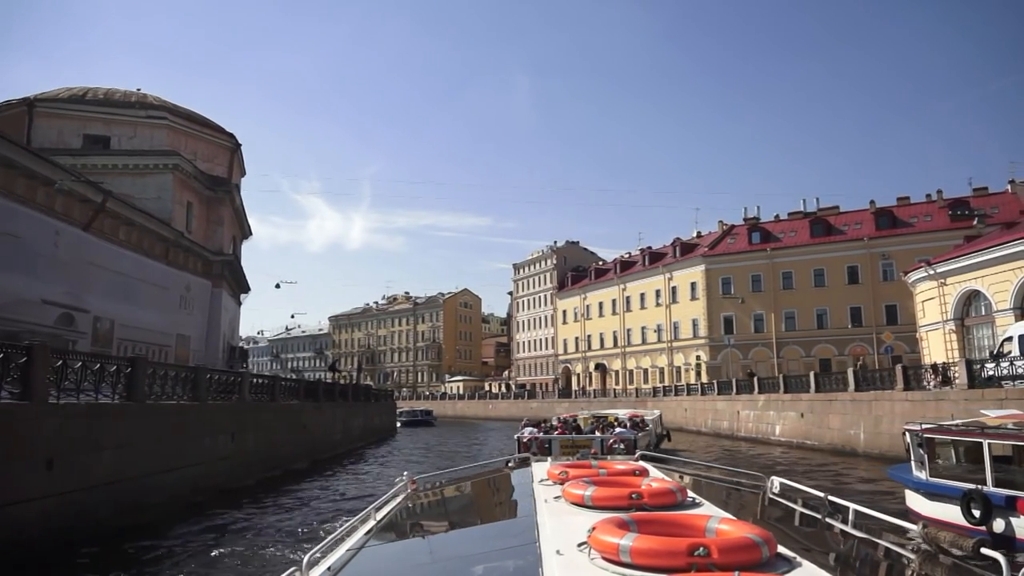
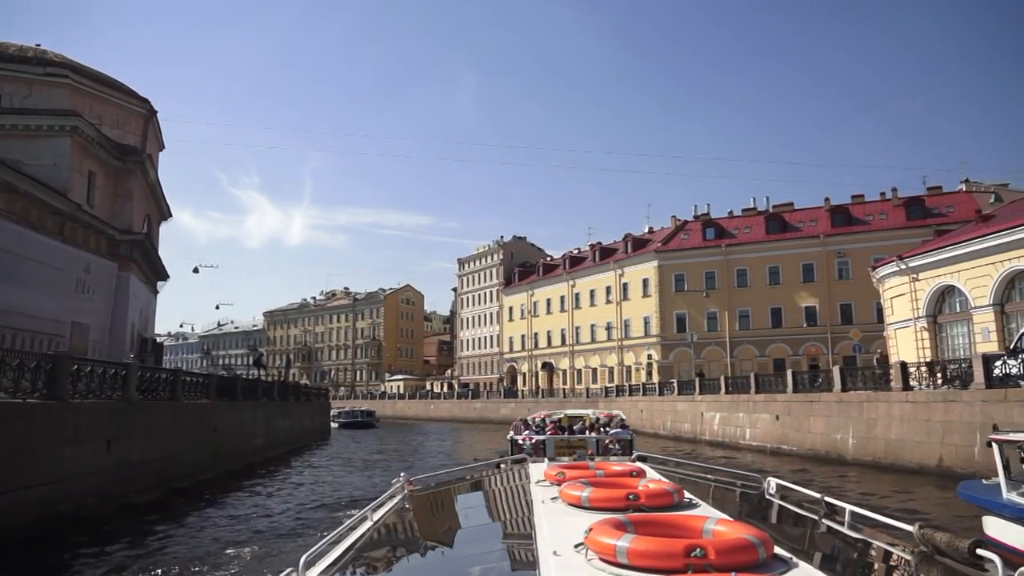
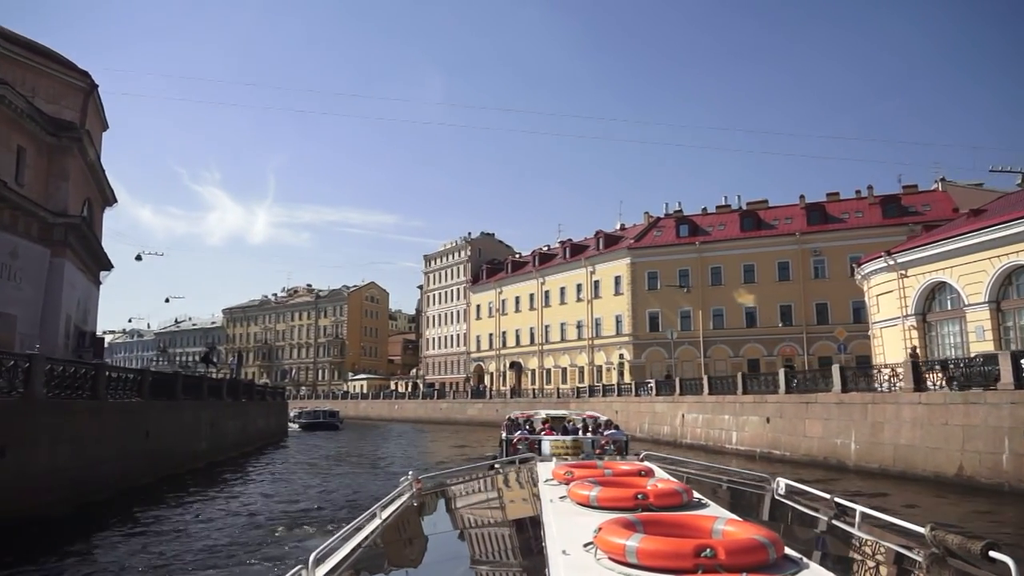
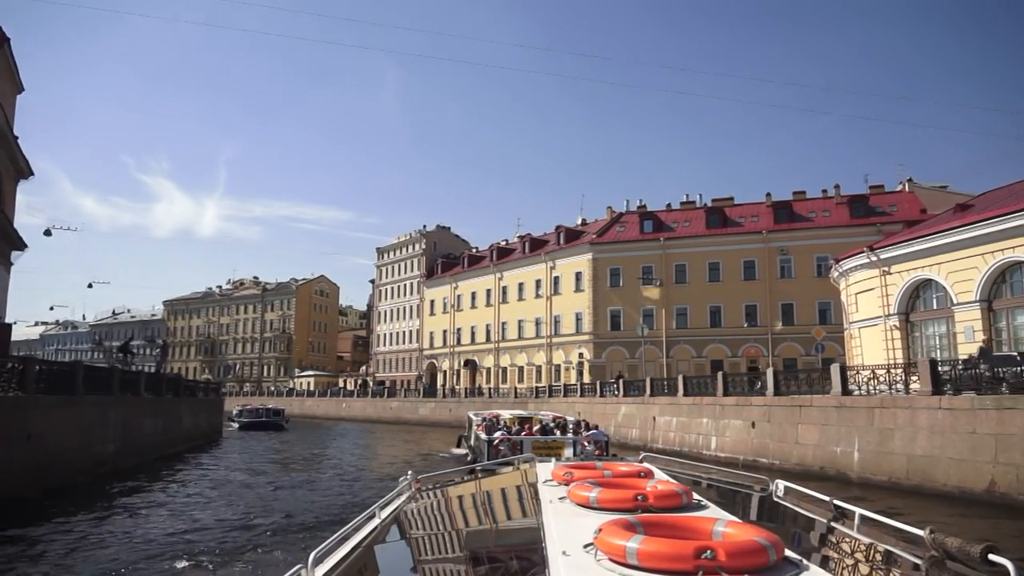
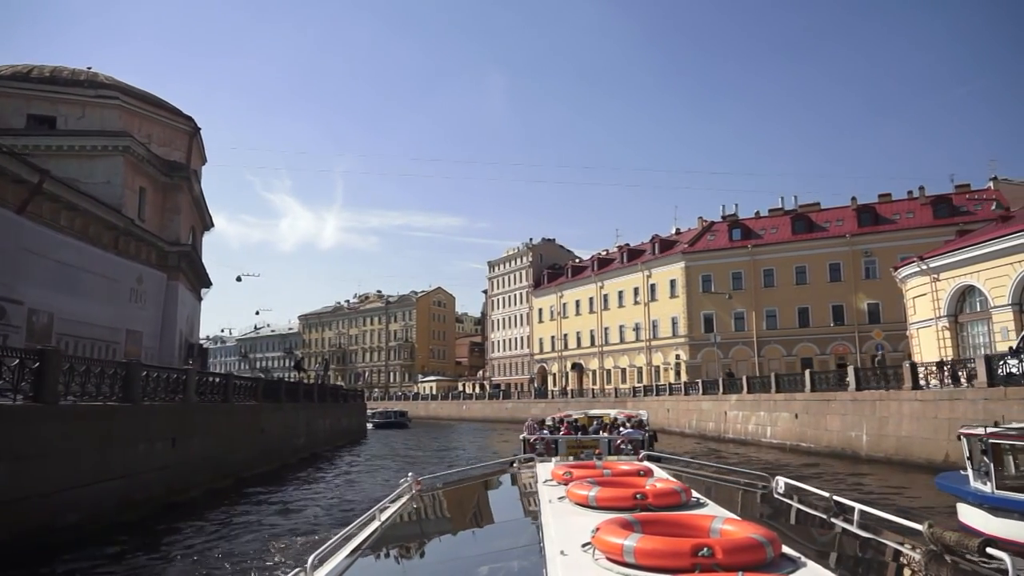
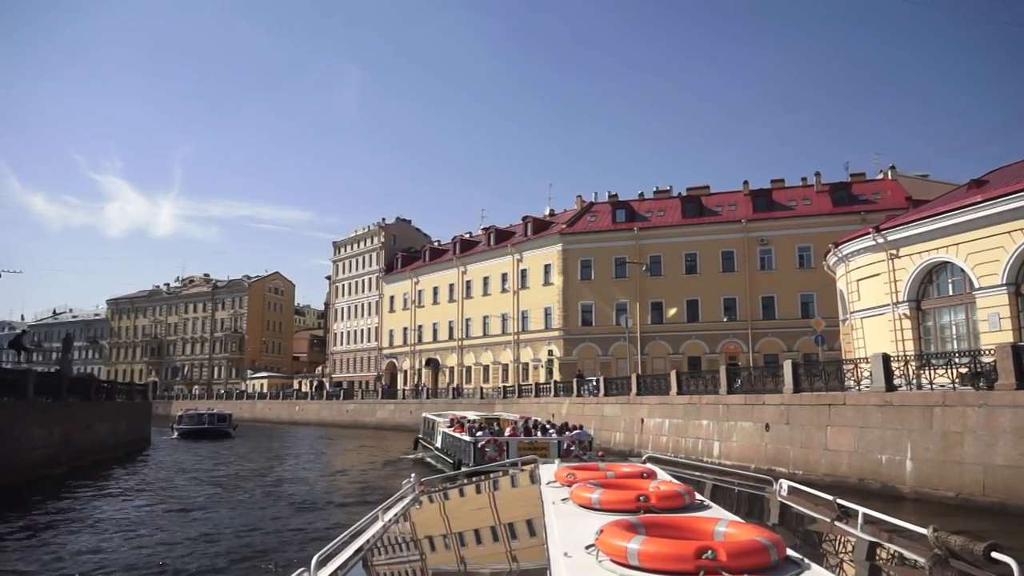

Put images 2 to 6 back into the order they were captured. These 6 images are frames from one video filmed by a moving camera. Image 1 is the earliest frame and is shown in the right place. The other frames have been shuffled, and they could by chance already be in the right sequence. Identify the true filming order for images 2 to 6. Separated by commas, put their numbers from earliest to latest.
5, 2, 3, 4, 6
